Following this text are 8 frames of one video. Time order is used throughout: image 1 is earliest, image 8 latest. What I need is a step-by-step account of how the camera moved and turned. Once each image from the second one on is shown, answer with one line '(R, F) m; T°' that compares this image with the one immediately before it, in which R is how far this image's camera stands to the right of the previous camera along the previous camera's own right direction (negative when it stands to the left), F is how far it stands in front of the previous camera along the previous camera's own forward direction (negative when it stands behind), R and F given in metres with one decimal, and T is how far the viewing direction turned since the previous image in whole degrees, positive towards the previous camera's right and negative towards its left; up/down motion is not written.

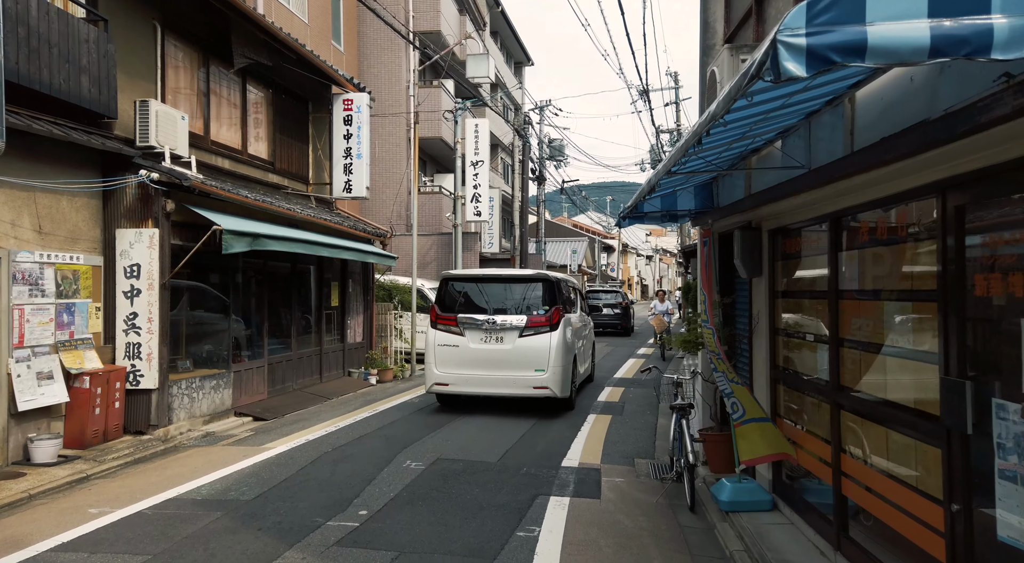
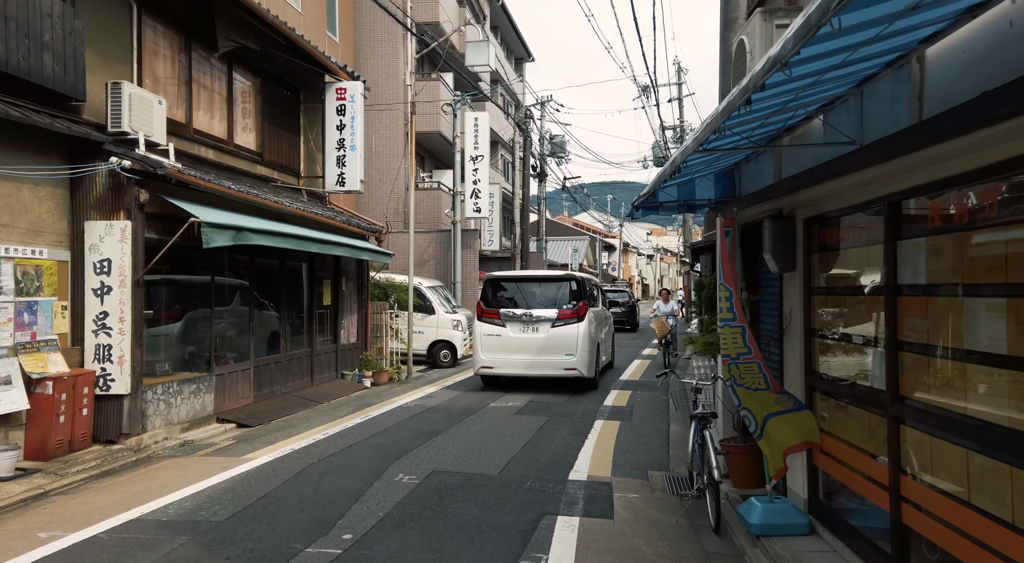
(0.0, +0.6) m; 0°
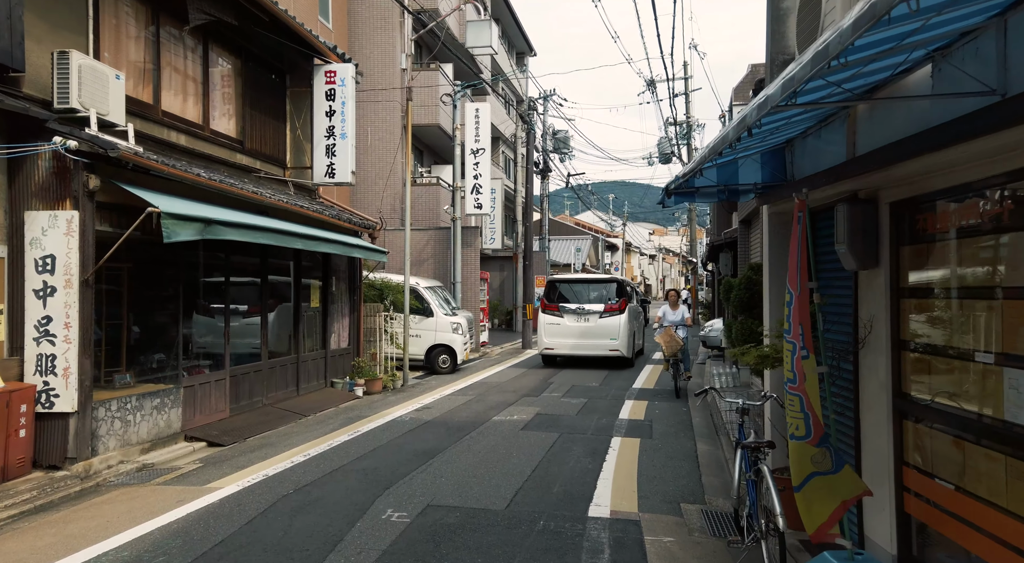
(-0.1, +1.0) m; 0°
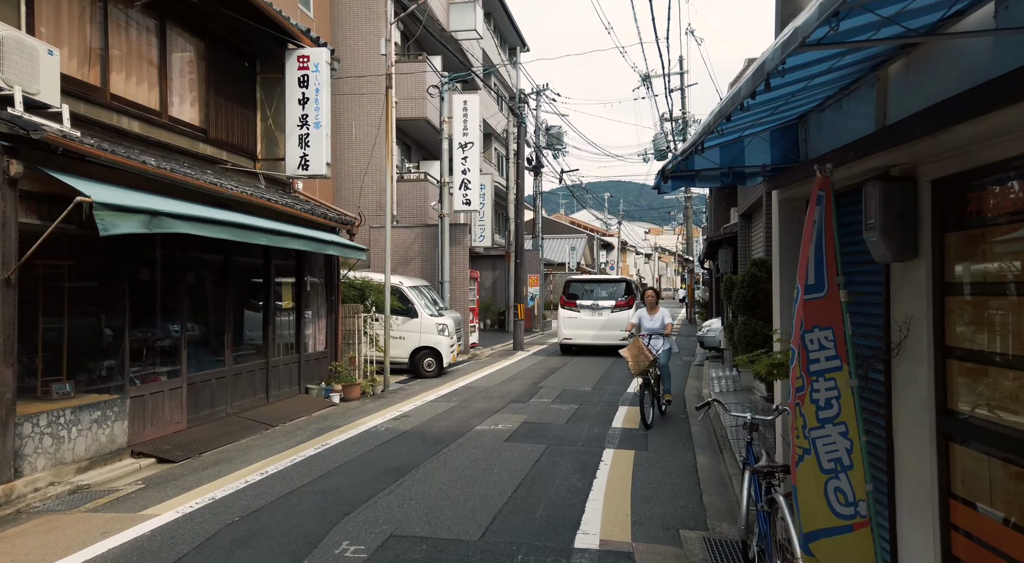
(+0.2, +0.7) m; 0°
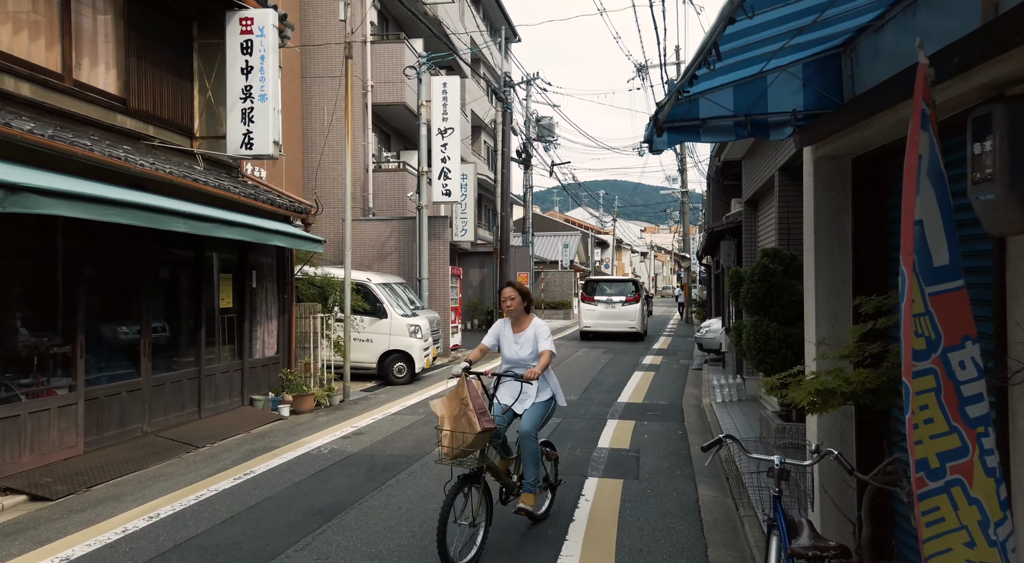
(+0.3, +1.4) m; 0°
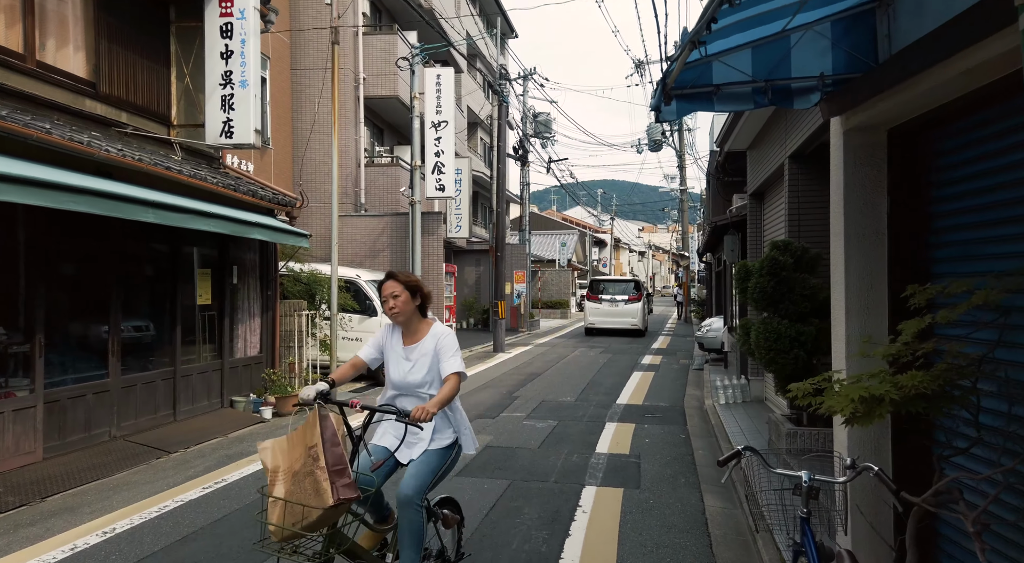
(0.0, +0.5) m; 0°
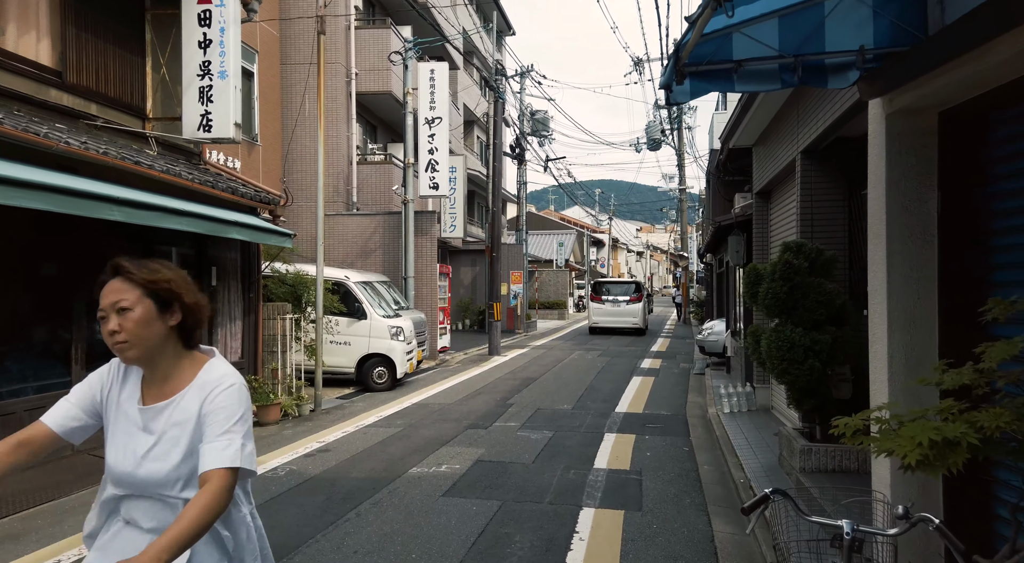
(0.0, +0.5) m; 0°
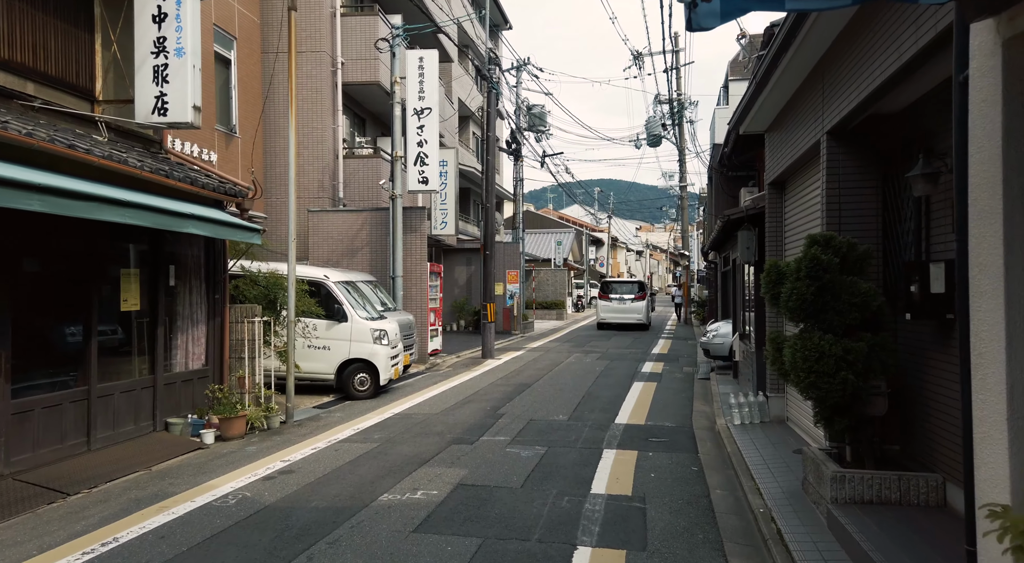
(+0.1, +0.8) m; 0°
